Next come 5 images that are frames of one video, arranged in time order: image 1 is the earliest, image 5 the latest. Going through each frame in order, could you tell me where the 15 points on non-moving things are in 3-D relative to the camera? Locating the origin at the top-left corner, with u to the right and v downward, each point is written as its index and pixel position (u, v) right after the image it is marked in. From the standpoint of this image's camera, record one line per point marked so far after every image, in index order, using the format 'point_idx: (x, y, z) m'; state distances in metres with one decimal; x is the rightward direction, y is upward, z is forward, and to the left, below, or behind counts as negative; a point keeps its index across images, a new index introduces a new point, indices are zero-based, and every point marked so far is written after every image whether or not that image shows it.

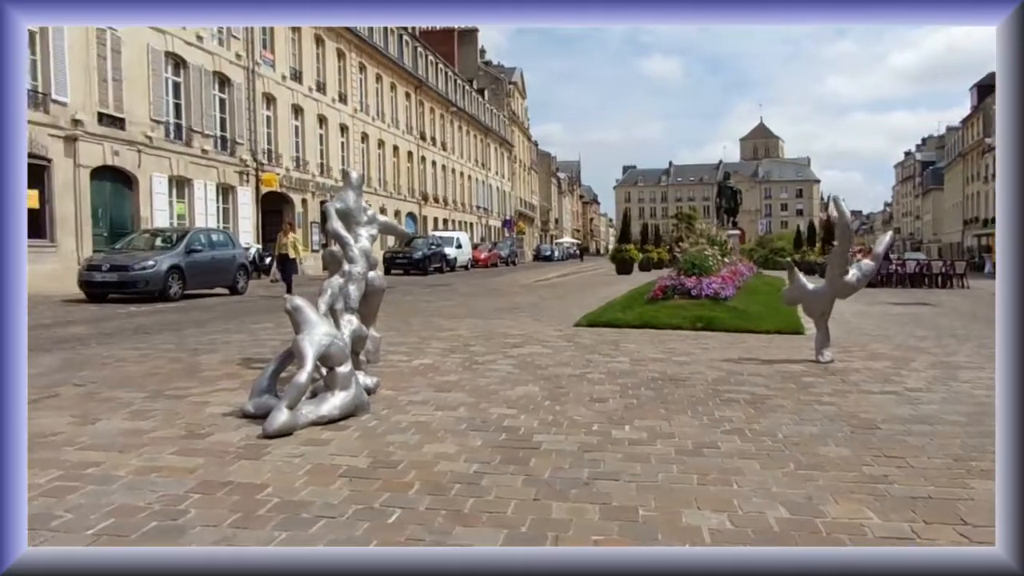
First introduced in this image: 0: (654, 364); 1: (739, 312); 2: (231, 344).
0: (+1.6, -0.9, +9.6) m
1: (+3.9, -0.4, +14.6) m
2: (-3.6, -0.7, +10.8) m
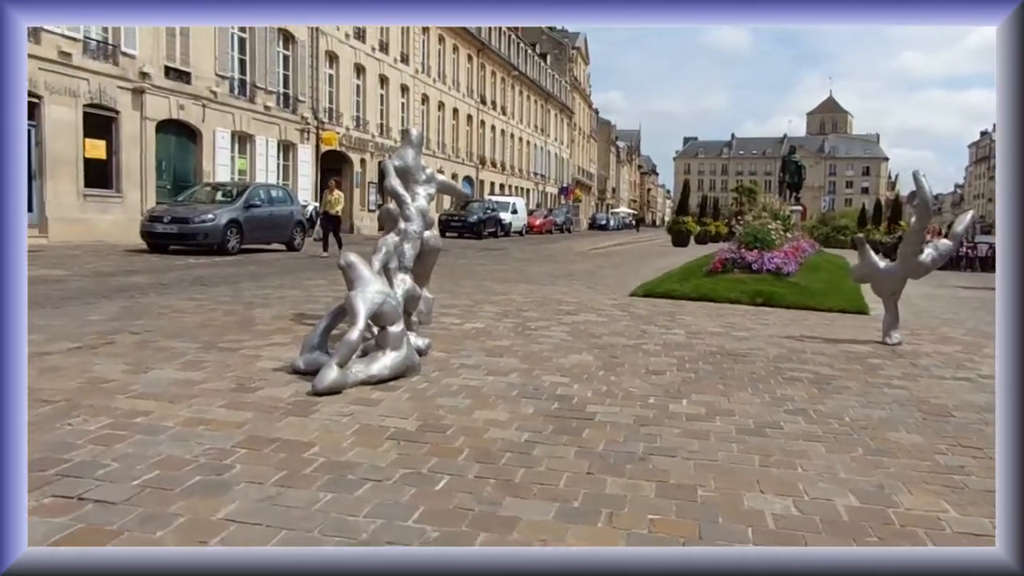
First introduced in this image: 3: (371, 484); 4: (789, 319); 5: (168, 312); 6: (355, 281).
0: (+2.2, -0.5, +9.3) m
1: (+4.8, 0.0, +14.1) m
2: (-2.9, -0.1, +10.8) m
3: (-0.6, -0.9, +3.8) m
4: (+3.7, -0.4, +11.4) m
5: (-3.7, -0.2, +9.2) m
6: (-1.1, +0.1, +6.1) m
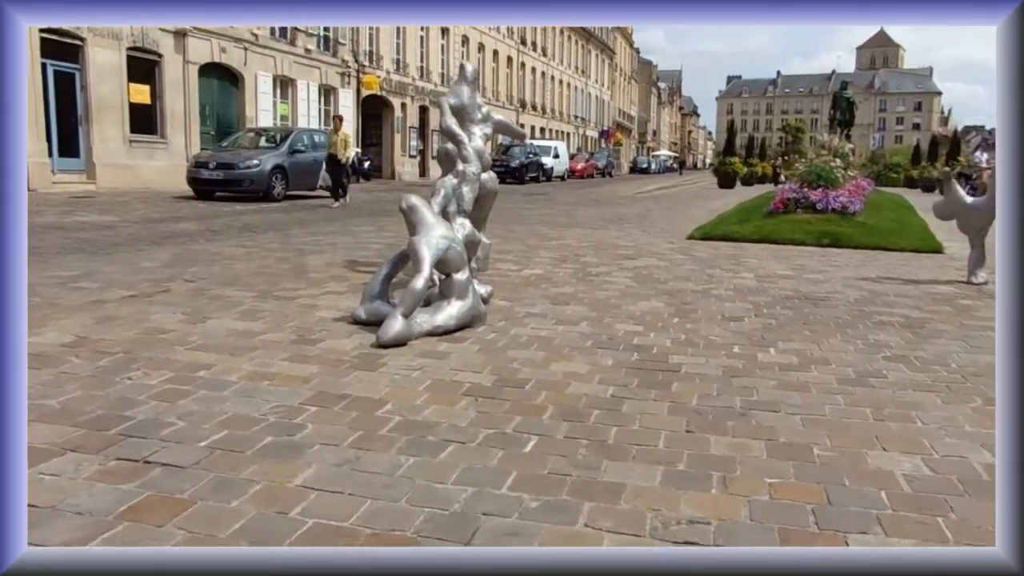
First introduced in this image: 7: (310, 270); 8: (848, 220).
0: (+2.8, +0.1, +8.8) m
1: (+5.6, +0.9, +13.5) m
2: (-2.2, +0.5, +10.5) m
3: (-0.2, -0.7, +3.5) m
4: (+4.4, +0.3, +10.8) m
5: (-3.1, +0.3, +8.9) m
6: (-0.6, +0.4, +5.8) m
7: (-2.0, +0.2, +8.4) m
8: (+5.5, +1.1, +13.9) m
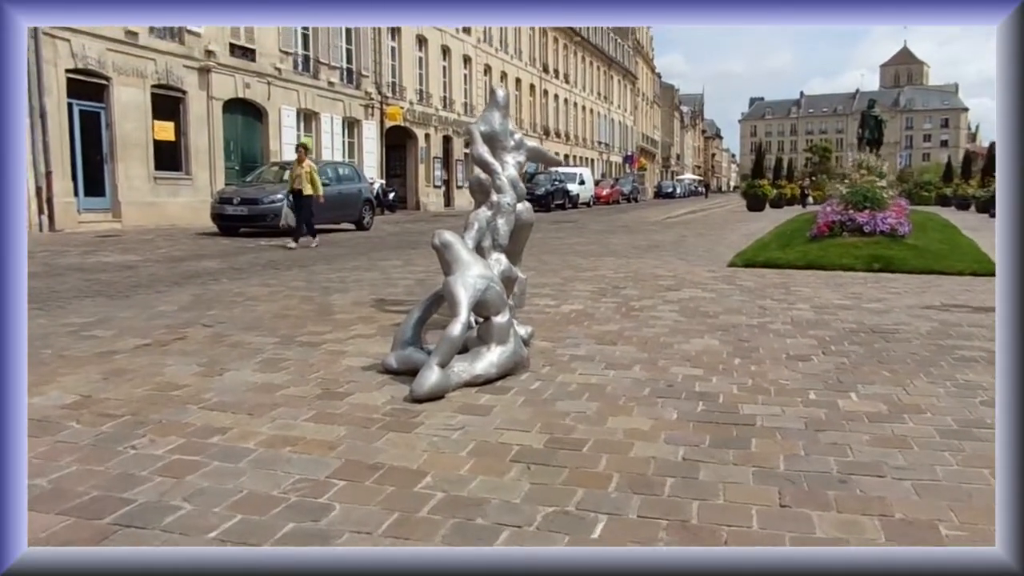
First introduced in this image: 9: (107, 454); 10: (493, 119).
0: (+3.2, -0.2, +8.2) m
1: (+6.1, +0.5, +12.8) m
2: (-1.8, +0.1, +10.1) m
3: (0.0, -0.8, +2.9) m
4: (+4.8, 0.0, +10.1) m
5: (-2.7, -0.1, +8.5) m
6: (-0.4, +0.2, +5.3) m
7: (-1.6, -0.2, +8.0) m
8: (+6.0, +0.7, +13.2) m
9: (-1.8, -0.7, +3.7) m
10: (-0.1, +1.4, +7.1) m
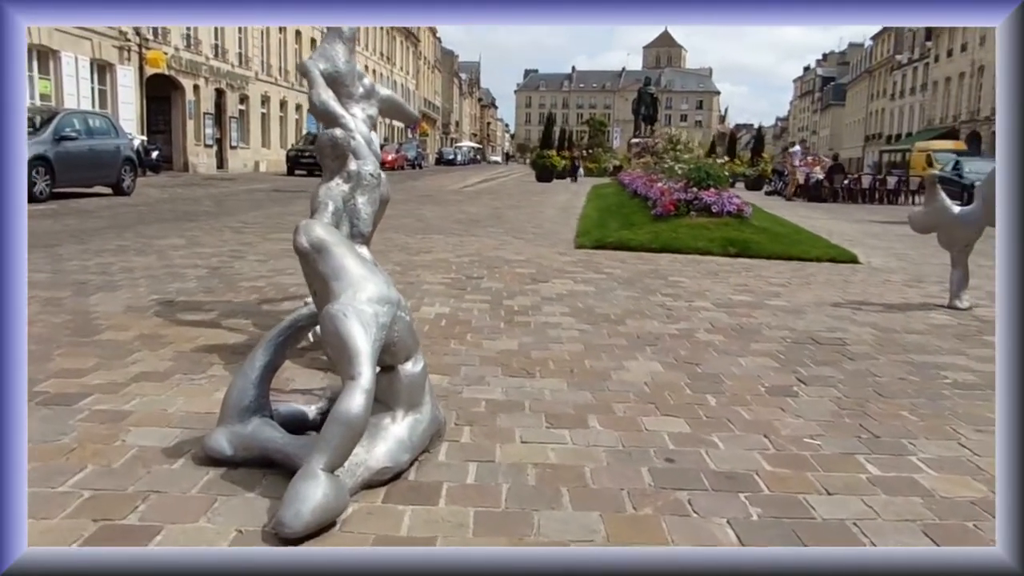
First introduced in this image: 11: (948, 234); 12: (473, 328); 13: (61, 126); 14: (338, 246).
0: (+2.0, -0.2, +6.9) m
1: (+3.7, +0.8, +12.1) m
2: (-3.3, +0.1, +7.4) m
3: (+0.3, -1.0, +1.0) m
4: (+3.1, +0.1, +9.2) m
5: (-3.8, -0.1, +5.6) m
6: (-0.7, 0.0, +3.1) m
7: (-2.6, -0.2, +5.4) m
8: (+3.4, +0.9, +12.4) m
9: (-1.6, -0.9, +1.3) m
10: (-0.9, +1.4, +5.0) m
11: (+3.8, +0.5, +7.4) m
12: (-0.3, -0.3, +5.9) m
13: (-7.8, +2.8, +14.8) m
14: (-0.7, +0.2, +3.2) m
